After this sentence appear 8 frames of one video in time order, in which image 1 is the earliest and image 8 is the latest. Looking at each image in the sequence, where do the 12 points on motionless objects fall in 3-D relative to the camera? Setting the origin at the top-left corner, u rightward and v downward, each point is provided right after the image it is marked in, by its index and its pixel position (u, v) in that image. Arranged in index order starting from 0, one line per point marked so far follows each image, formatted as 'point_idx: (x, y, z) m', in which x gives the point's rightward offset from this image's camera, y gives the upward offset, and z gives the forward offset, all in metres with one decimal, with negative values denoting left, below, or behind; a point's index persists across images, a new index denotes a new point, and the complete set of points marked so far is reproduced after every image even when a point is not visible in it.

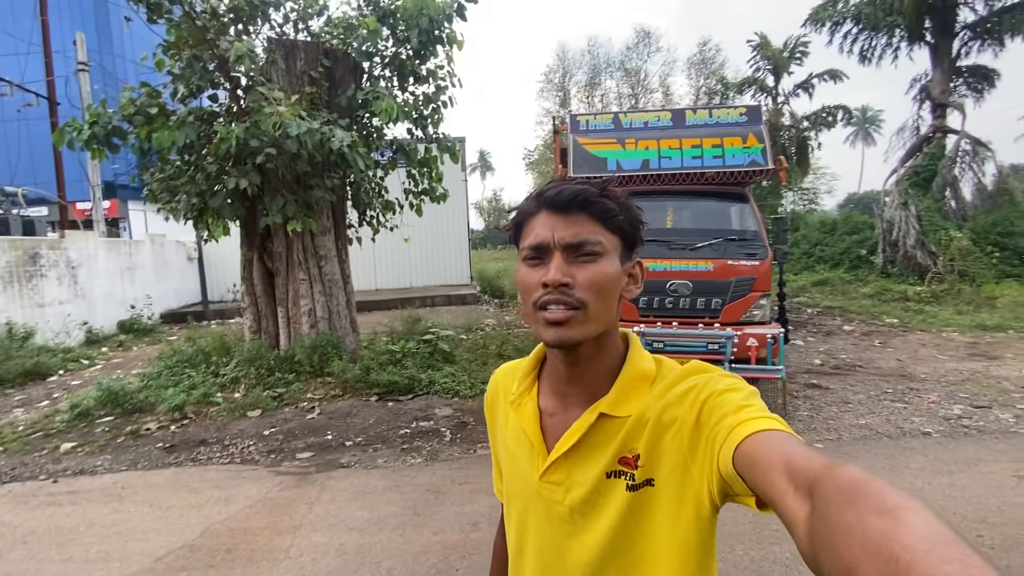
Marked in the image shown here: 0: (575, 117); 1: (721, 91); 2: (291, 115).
0: (+0.9, +2.3, +6.5) m
1: (+7.9, +7.6, +18.8) m
2: (-2.7, +2.1, +5.9) m
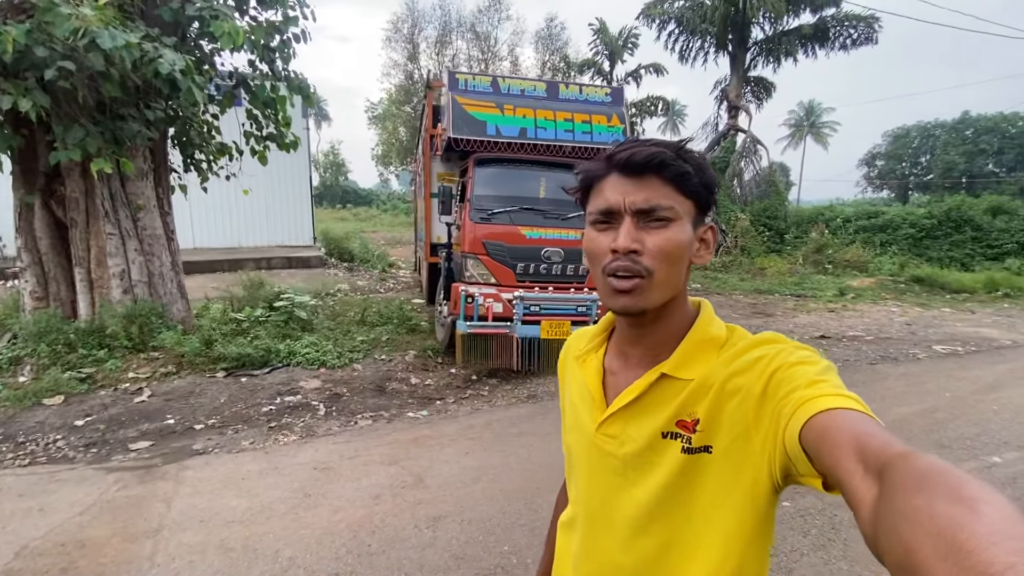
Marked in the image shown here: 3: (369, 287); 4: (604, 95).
0: (-0.8, +2.8, +6.3) m
1: (+2.2, +8.9, +19.8) m
2: (-4.0, +2.6, +4.6) m
3: (-3.3, 0.0, +11.2) m
4: (+1.3, +2.6, +6.6) m
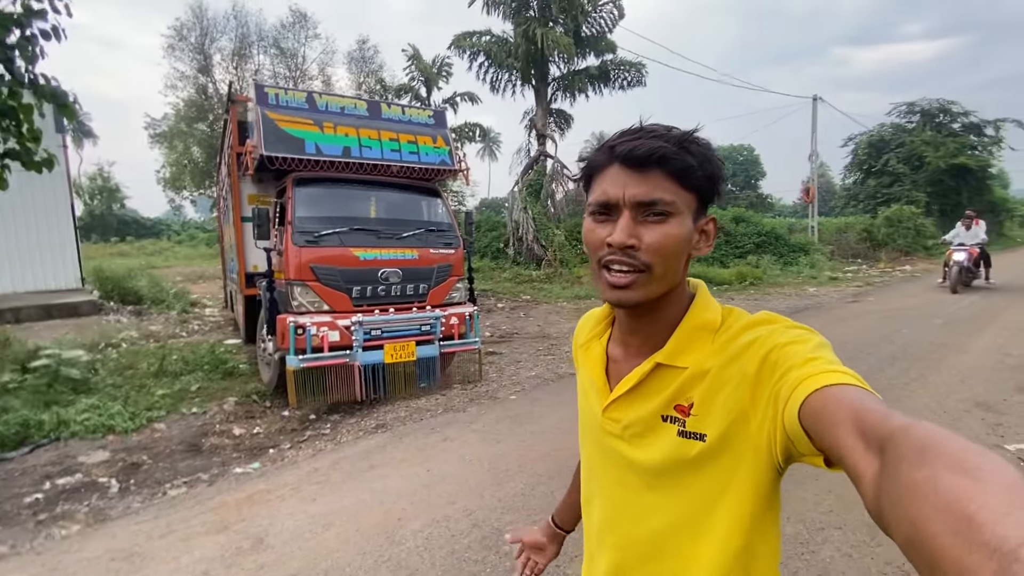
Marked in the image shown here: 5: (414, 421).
0: (-3.0, +2.4, +5.8) m
1: (-5.3, +7.9, +19.7) m
2: (-5.4, +2.0, +3.1) m
3: (-6.7, -0.8, +9.4) m
4: (-1.2, +2.4, +6.7) m
5: (-1.0, -1.3, +4.7) m
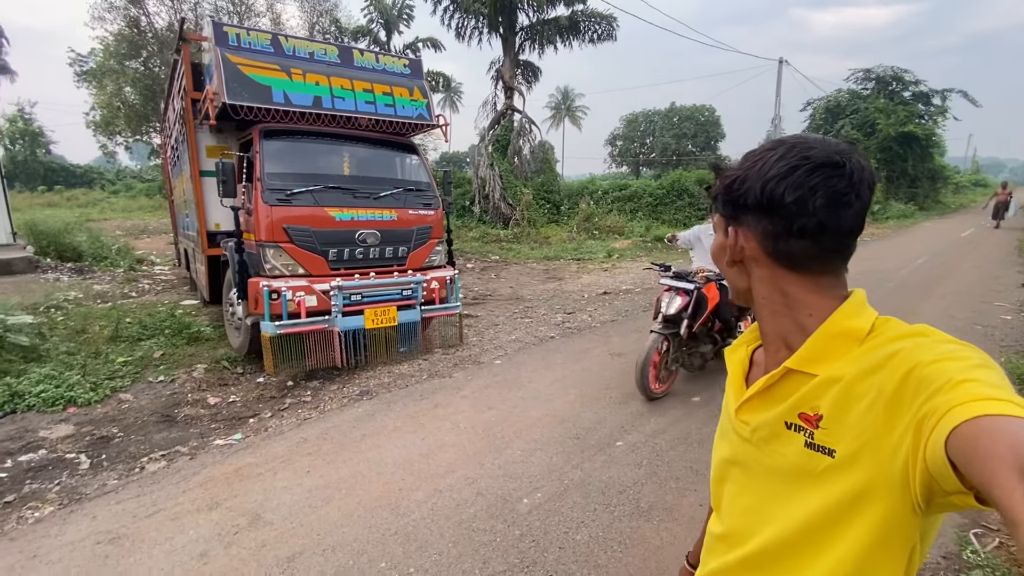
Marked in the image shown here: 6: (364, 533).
0: (-3.1, +2.8, +5.2) m
1: (-6.5, +9.6, +18.3) m
2: (-5.4, +2.2, +2.4) m
3: (-7.2, -0.1, +8.8) m
4: (-1.4, +2.9, +6.3) m
5: (-1.1, -1.0, +4.7) m
6: (-0.8, -1.3, +2.6) m
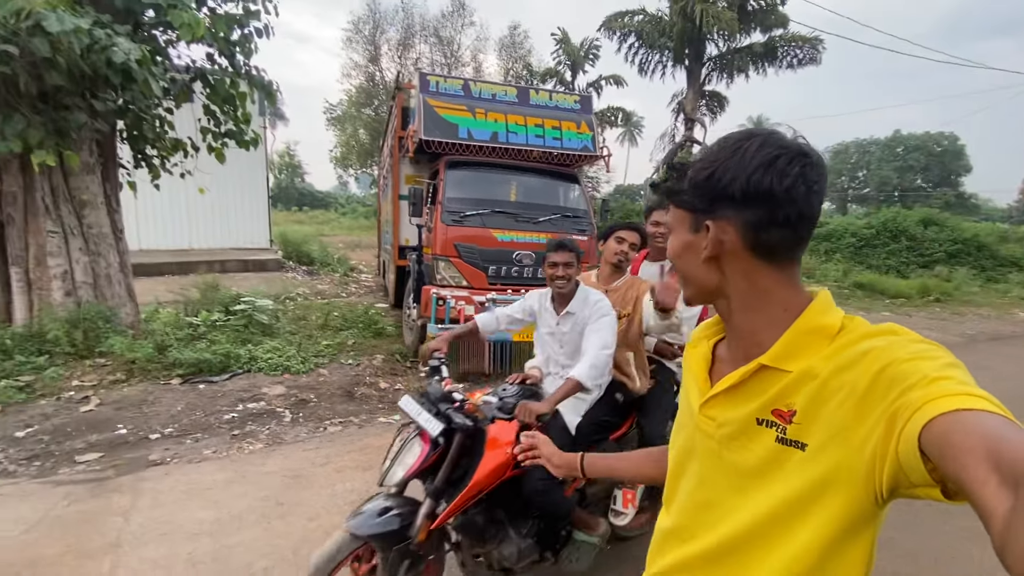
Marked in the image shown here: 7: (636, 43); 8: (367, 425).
0: (-1.1, +2.7, +6.3) m
1: (+0.7, +8.7, +20.0) m
2: (-4.2, +2.5, +4.3) m
3: (-4.1, -0.1, +10.9) m
4: (+0.8, +2.6, +6.7) m
5: (+0.2, -1.1, +4.9) m
6: (-0.2, -1.4, +2.9) m
7: (+4.1, +8.1, +16.0) m
8: (-1.3, -1.2, +4.4) m
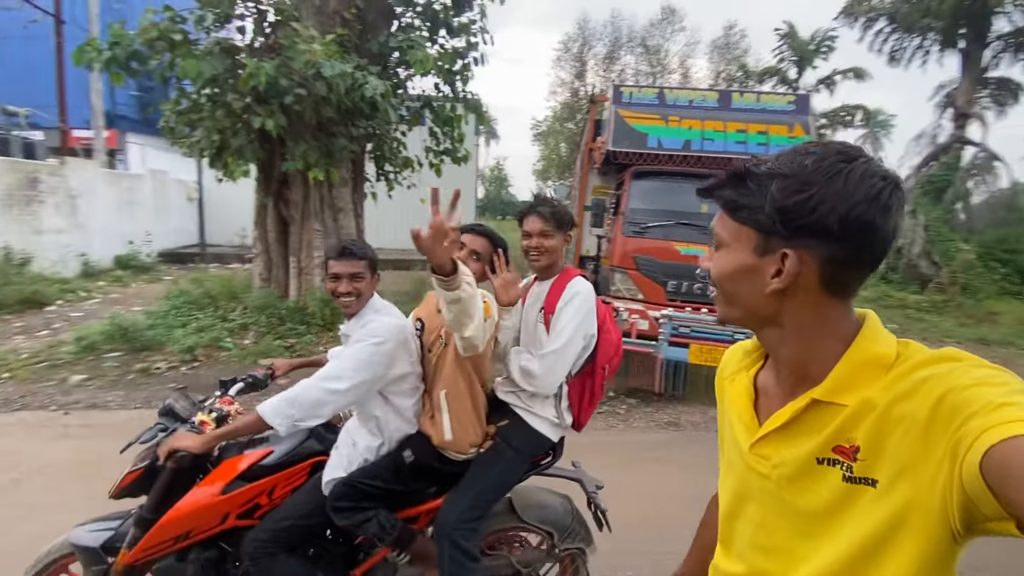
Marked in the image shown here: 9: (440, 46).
0: (+1.4, +2.6, +6.3) m
1: (+8.7, +7.9, +18.4) m
2: (-2.2, +2.7, +5.6) m
3: (+0.2, -0.1, +11.6) m
4: (+3.4, +2.3, +6.0) m
5: (+1.8, -1.3, +4.5) m
6: (+0.6, -1.4, +2.8) m
7: (+10.3, +7.2, +13.4) m
8: (+0.2, -1.3, +4.6) m
9: (-1.1, +3.8, +7.6) m
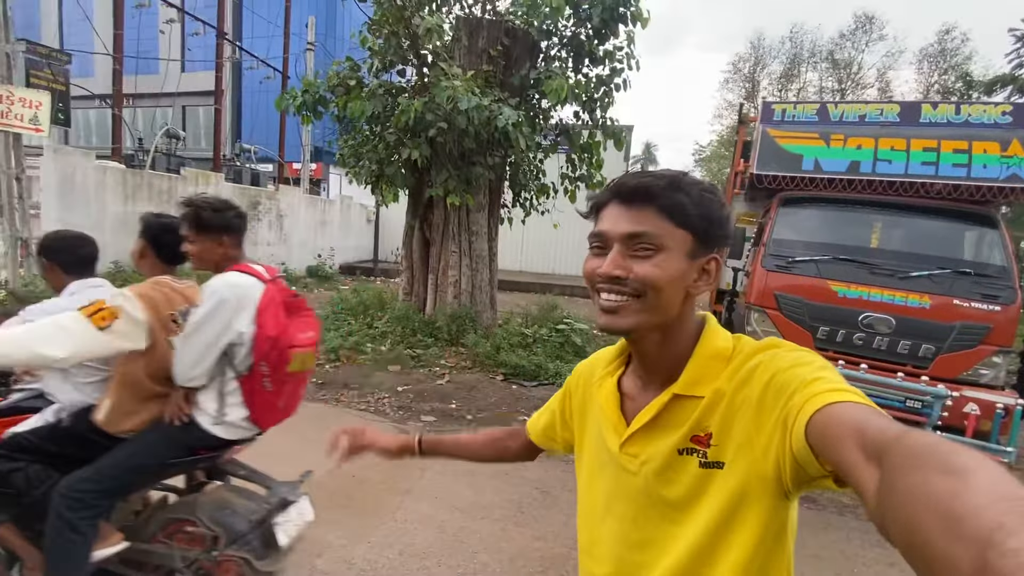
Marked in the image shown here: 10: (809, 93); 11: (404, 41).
0: (+3.0, +2.1, +5.6) m
1: (+14.0, +6.2, +15.2) m
2: (-0.6, +2.5, +6.1) m
3: (+3.2, -0.9, +11.0) m
4: (+4.8, +1.7, +4.7) m
5: (+2.6, -1.7, +3.6) m
6: (+0.9, -1.6, +2.3) m
7: (+14.0, +5.7, +9.9) m
8: (+1.0, -1.6, +4.2) m
9: (+1.1, +3.4, +7.7) m
10: (+11.2, +7.5, +18.6) m
11: (-1.5, +3.5, +6.9) m
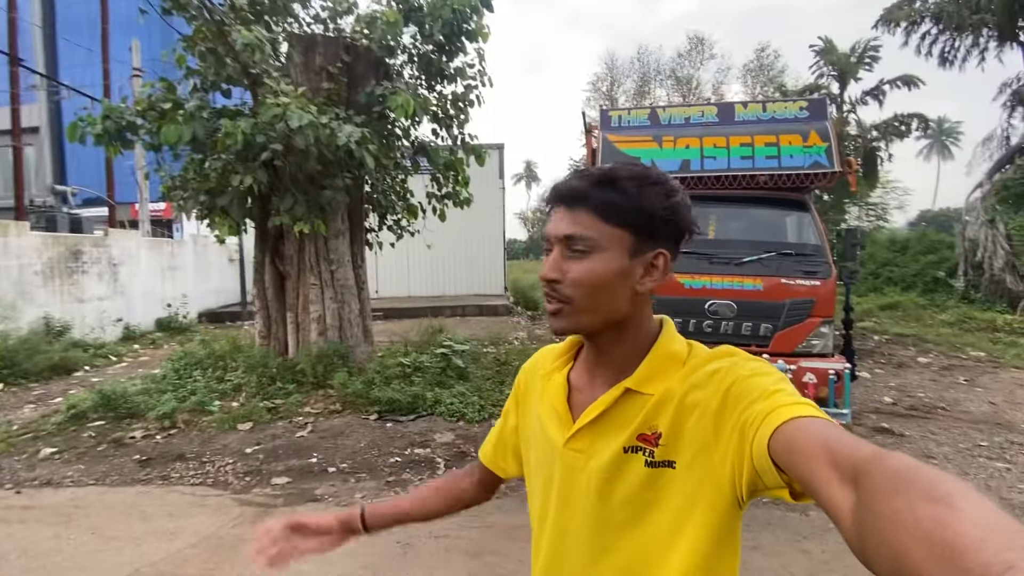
0: (+1.2, +2.1, +5.8) m
1: (+9.5, +6.9, +17.5) m
2: (-2.5, +2.1, +5.6) m
3: (+0.7, -1.1, +11.0) m
4: (+3.1, +1.9, +5.3) m
5: (+1.6, -1.6, +3.7) m
6: (+0.2, -1.7, +2.1) m
7: (+10.6, +6.7, +12.4) m
8: (0.0, -1.7, +3.9) m
9: (-1.2, +3.0, +7.5) m
10: (+6.0, +7.7, +20.4) m
11: (-3.6, +2.9, +6.2) m
